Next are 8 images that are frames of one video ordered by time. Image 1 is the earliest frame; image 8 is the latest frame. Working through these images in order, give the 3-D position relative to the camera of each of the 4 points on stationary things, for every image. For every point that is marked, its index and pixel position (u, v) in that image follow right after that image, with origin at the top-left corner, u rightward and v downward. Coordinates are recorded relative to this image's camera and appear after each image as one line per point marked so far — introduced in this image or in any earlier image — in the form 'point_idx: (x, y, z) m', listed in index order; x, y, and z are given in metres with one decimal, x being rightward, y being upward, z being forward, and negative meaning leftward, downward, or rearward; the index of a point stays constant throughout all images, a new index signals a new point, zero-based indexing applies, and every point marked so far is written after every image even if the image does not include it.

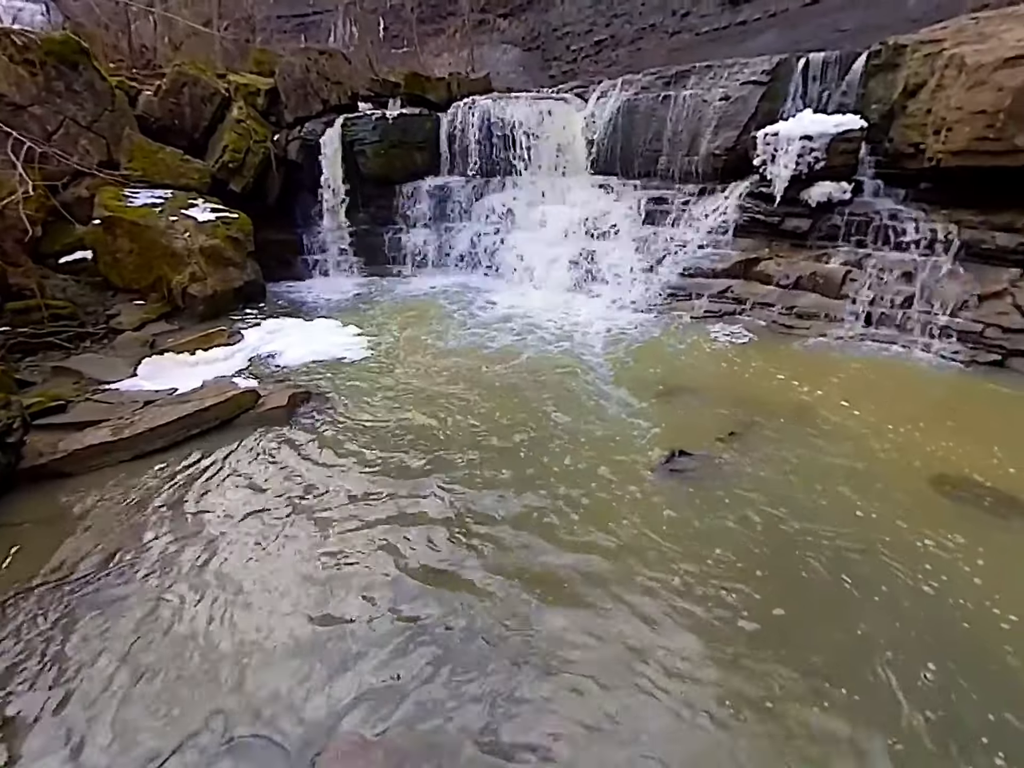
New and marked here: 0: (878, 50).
0: (+4.6, +4.1, +6.1) m
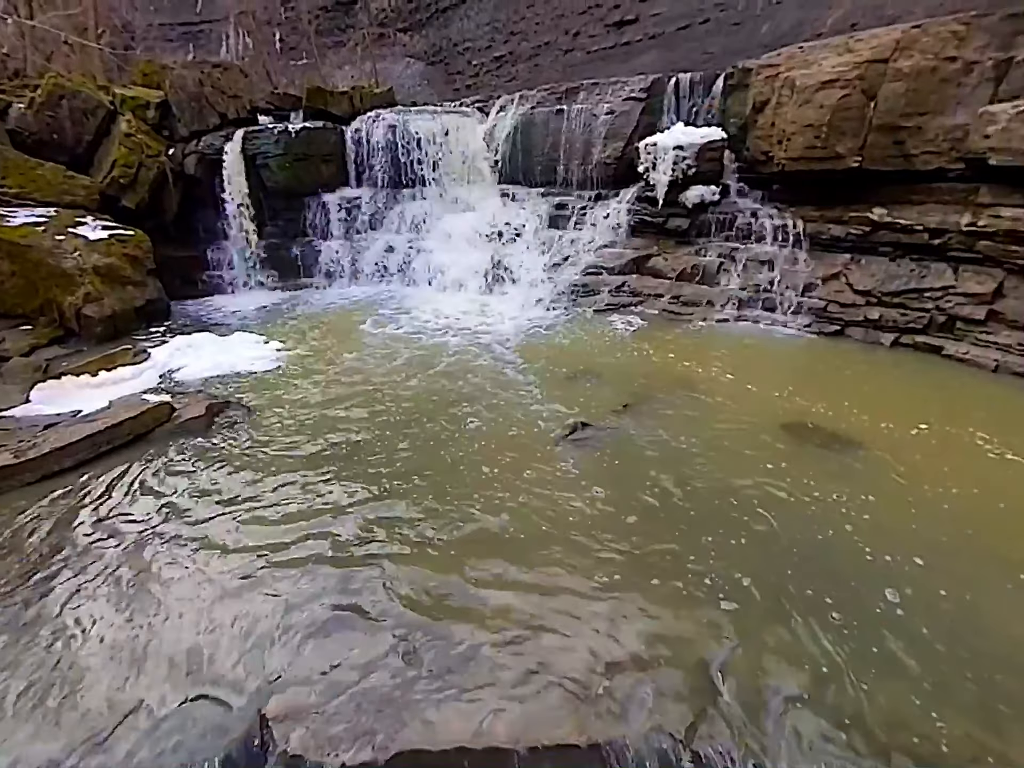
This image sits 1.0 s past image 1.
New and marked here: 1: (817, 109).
0: (+3.2, +4.4, +7.1) m
1: (+3.7, +3.3, +6.1) m
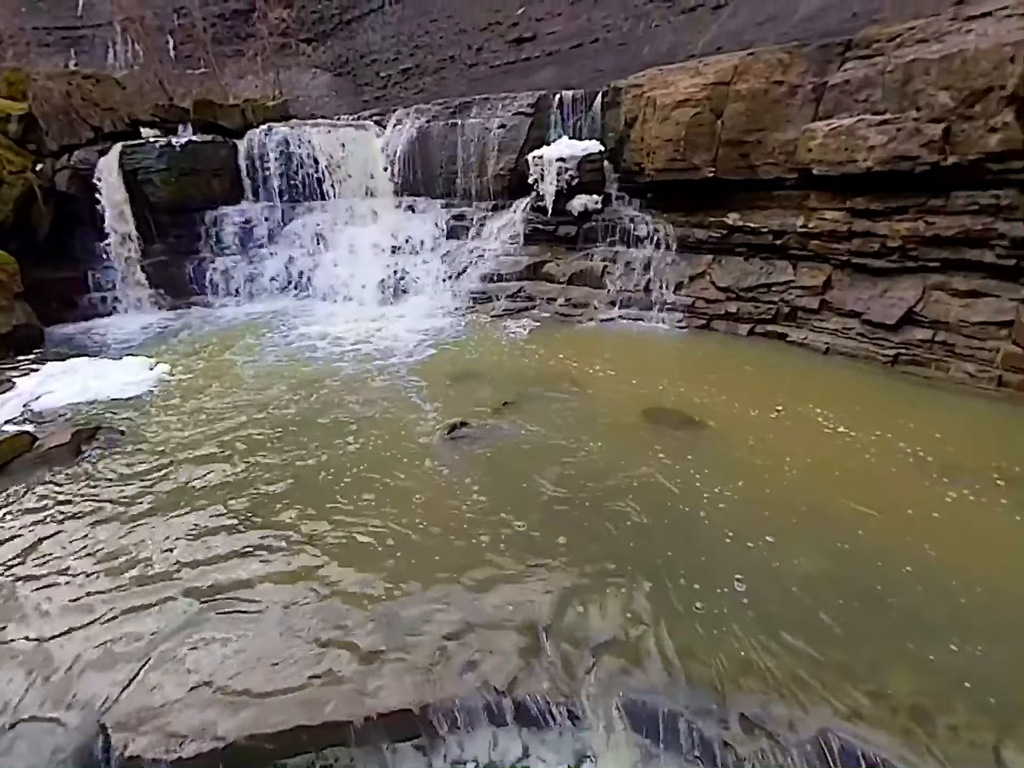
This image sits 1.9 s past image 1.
0: (+1.5, +4.5, +7.7) m
1: (+2.2, +3.5, +6.7) m
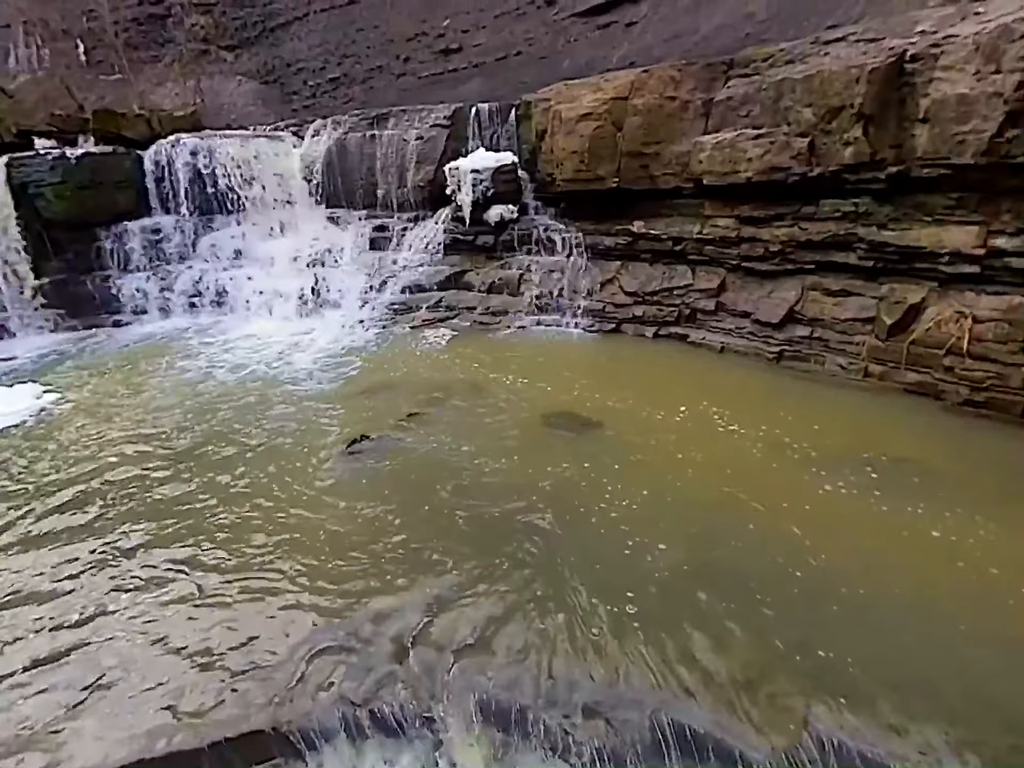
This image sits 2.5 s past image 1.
0: (+0.1, +4.4, +7.9) m
1: (+0.9, +3.4, +6.9) m
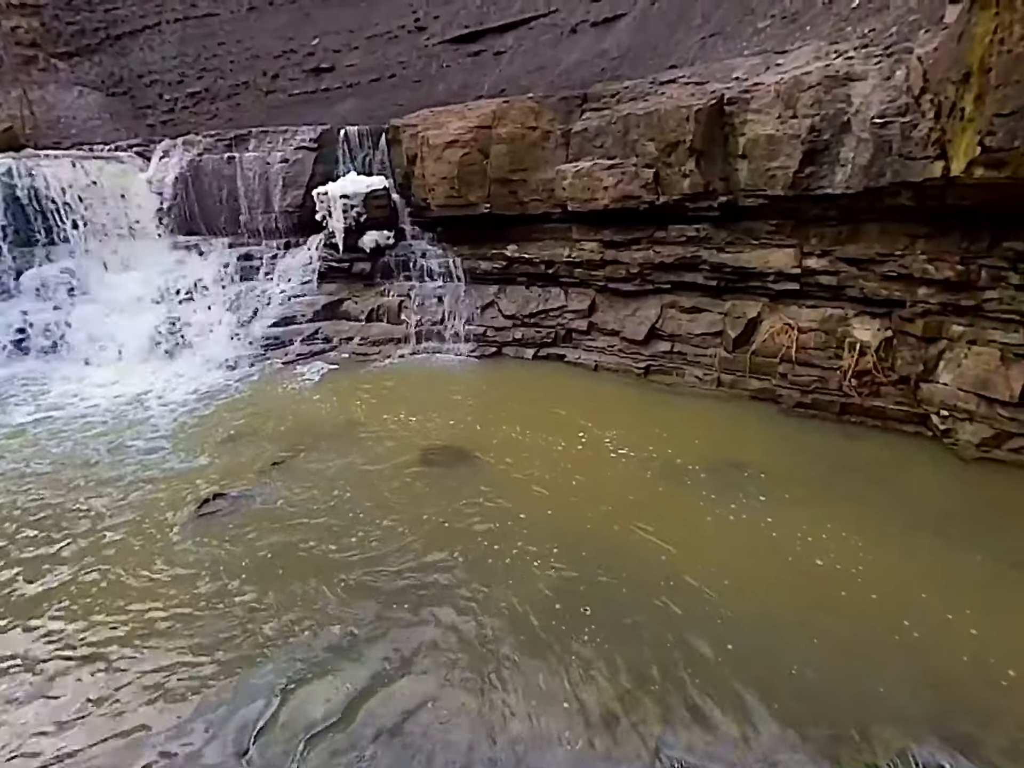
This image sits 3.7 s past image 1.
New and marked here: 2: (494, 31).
0: (-1.9, +4.0, +7.8) m
1: (-0.9, +3.1, +7.0) m
2: (-0.4, +8.2, +11.6) m
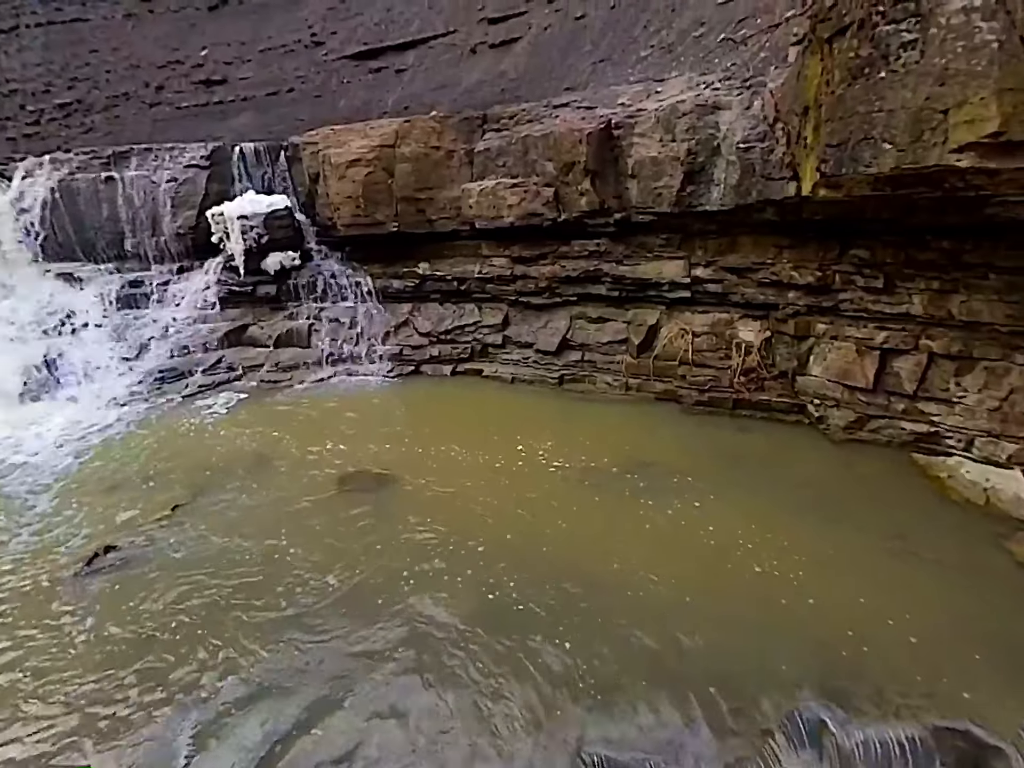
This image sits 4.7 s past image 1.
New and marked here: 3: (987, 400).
0: (-3.4, +3.6, +7.5) m
1: (-2.2, +2.8, +6.9) m
2: (-2.7, +7.8, +11.6) m
3: (+3.7, -0.1, +3.9) m
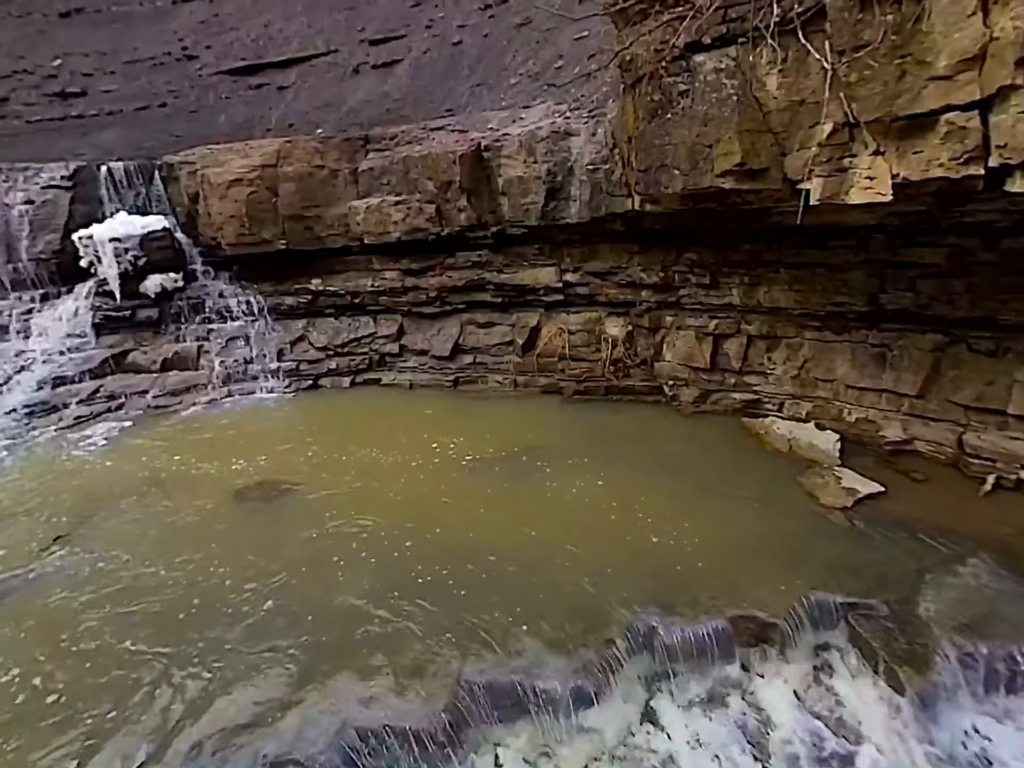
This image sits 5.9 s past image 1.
0: (-5.2, +3.2, +7.3) m
1: (-3.8, +2.5, +6.9) m
2: (-5.5, +7.4, +11.5) m
3: (+2.7, +0.1, +4.8) m
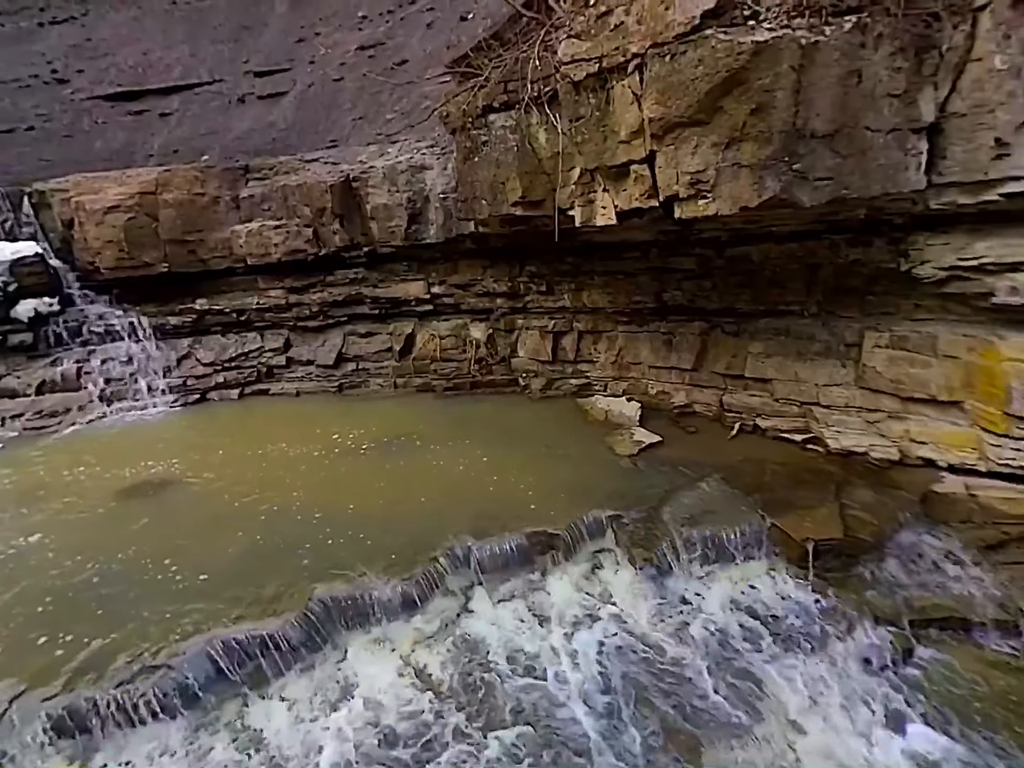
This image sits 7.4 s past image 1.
0: (-7.2, +2.8, +7.4) m
1: (-5.7, +2.2, +7.1) m
2: (-8.4, +6.8, +11.6) m
3: (+1.2, +0.3, +6.0) m
